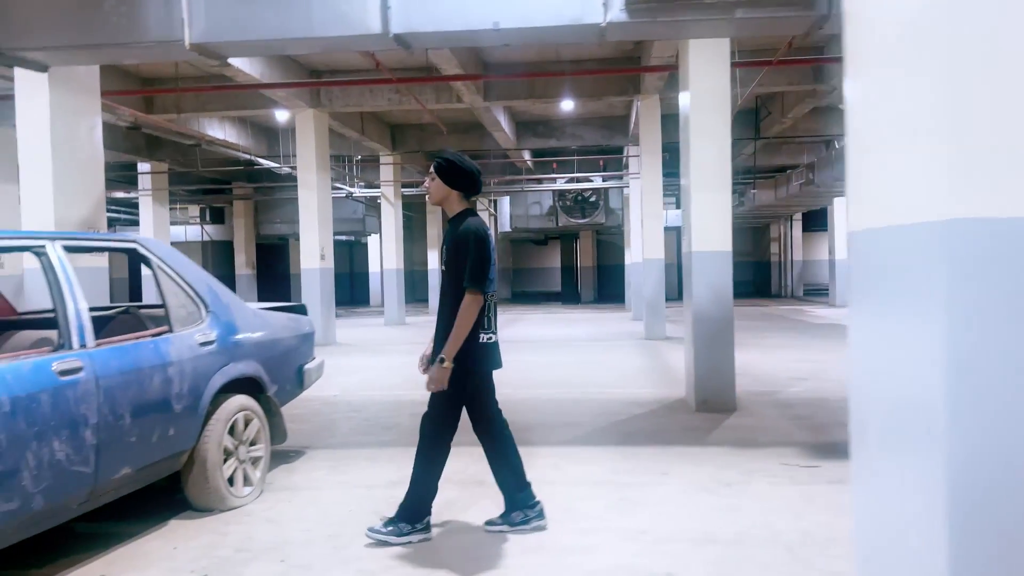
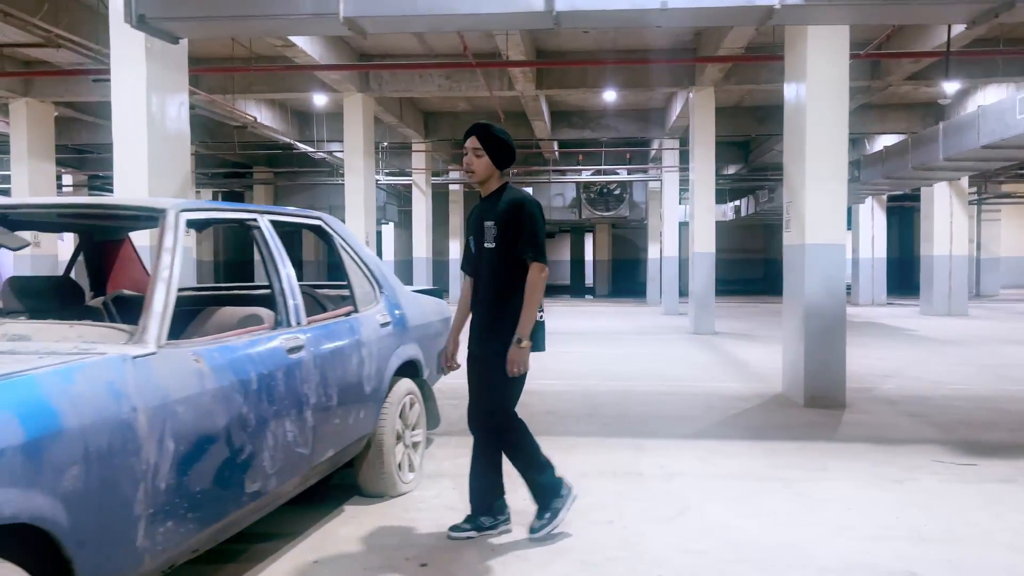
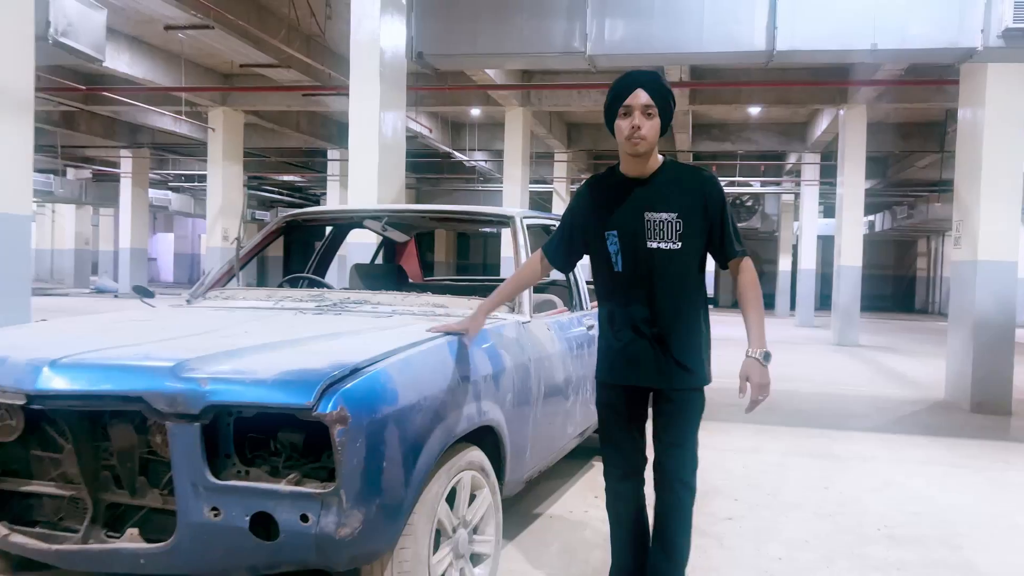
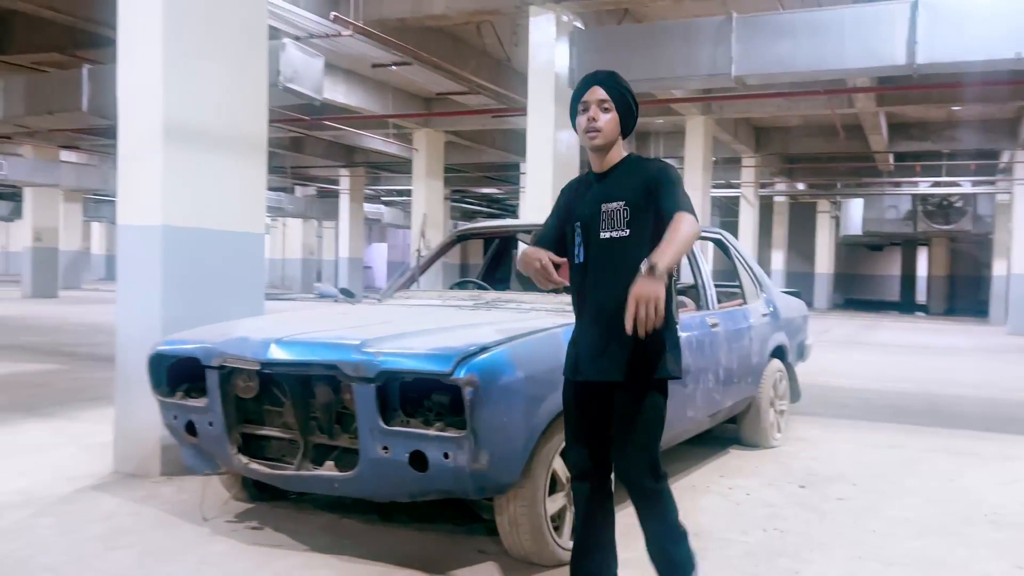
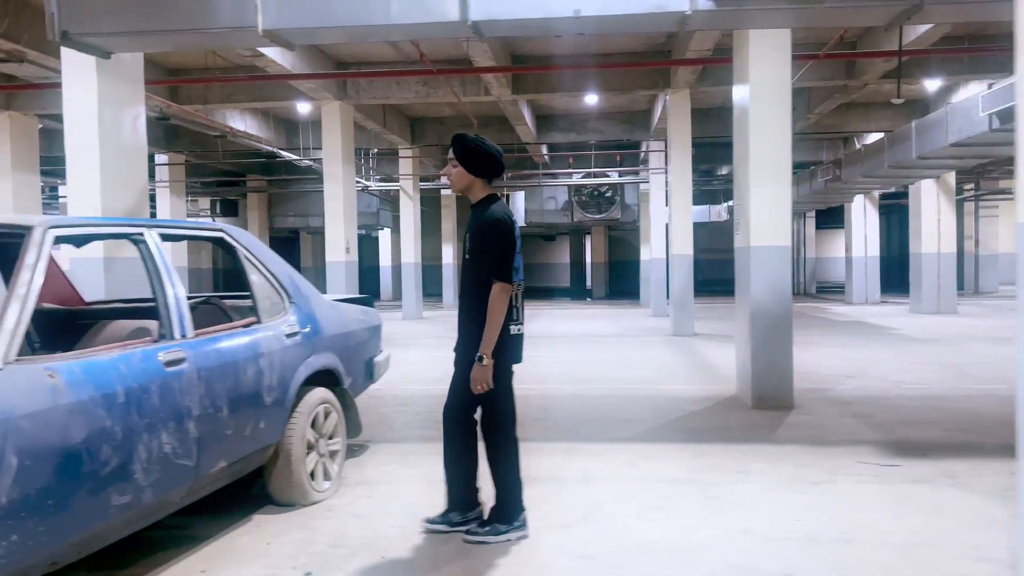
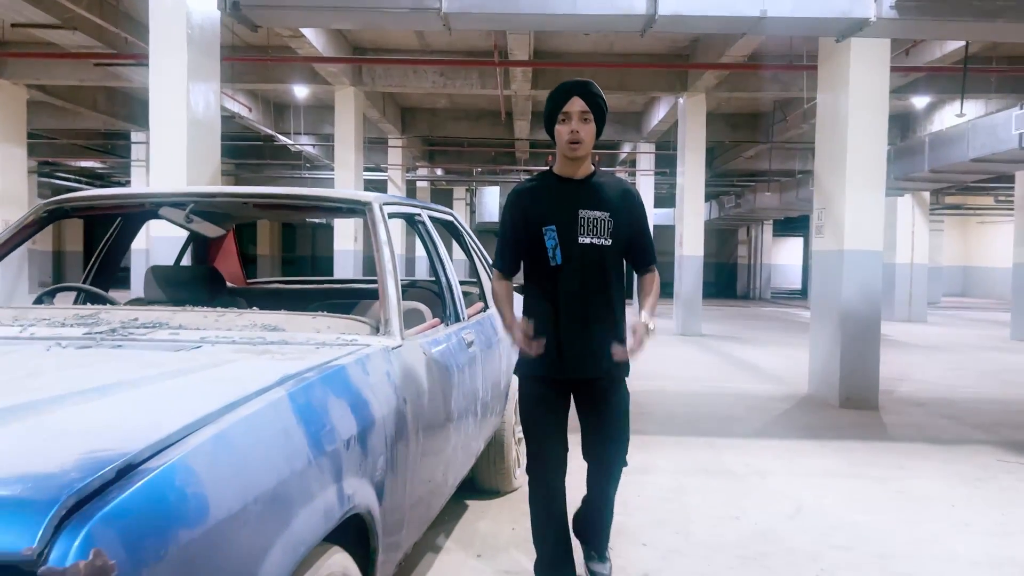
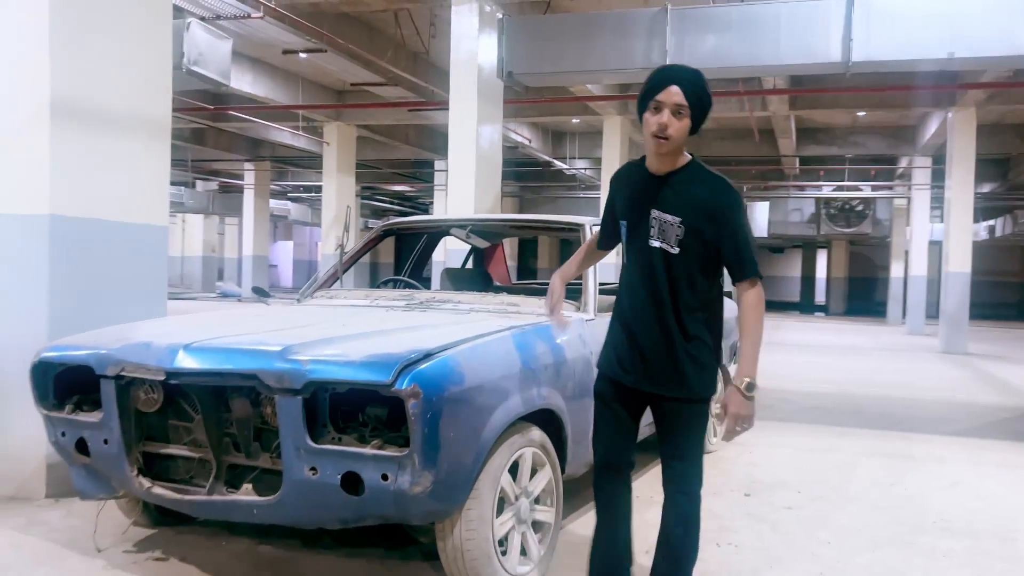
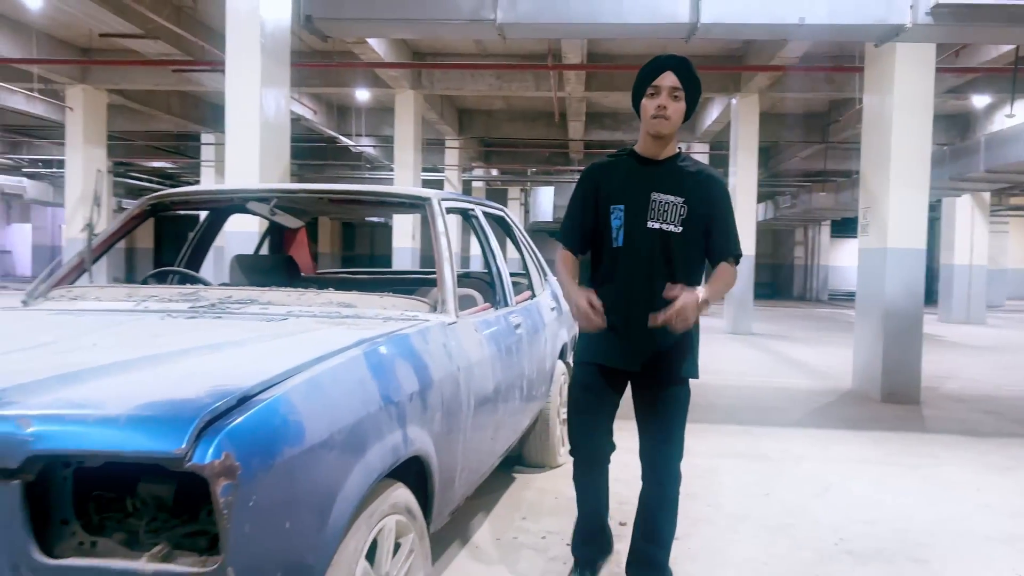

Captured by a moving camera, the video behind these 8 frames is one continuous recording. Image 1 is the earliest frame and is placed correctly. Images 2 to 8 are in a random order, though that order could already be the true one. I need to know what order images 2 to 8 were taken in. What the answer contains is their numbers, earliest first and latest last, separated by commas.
5, 2, 6, 8, 3, 7, 4
